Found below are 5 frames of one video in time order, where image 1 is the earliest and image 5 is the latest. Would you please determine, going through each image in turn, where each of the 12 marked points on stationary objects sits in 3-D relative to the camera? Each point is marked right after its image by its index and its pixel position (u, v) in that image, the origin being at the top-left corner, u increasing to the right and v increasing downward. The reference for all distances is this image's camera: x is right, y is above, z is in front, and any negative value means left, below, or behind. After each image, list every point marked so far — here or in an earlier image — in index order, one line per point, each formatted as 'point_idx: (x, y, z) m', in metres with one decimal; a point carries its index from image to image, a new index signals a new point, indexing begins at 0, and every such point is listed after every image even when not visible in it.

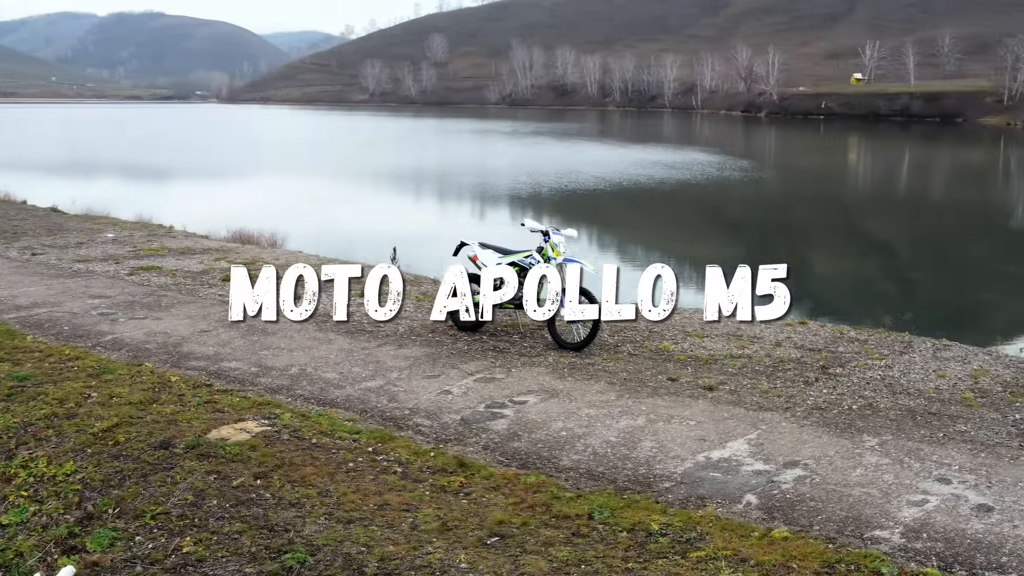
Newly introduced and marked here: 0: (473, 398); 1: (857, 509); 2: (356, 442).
0: (-0.5, -1.4, +11.5) m
1: (+2.9, -1.8, +7.5) m
2: (-1.6, -1.6, +9.5) m
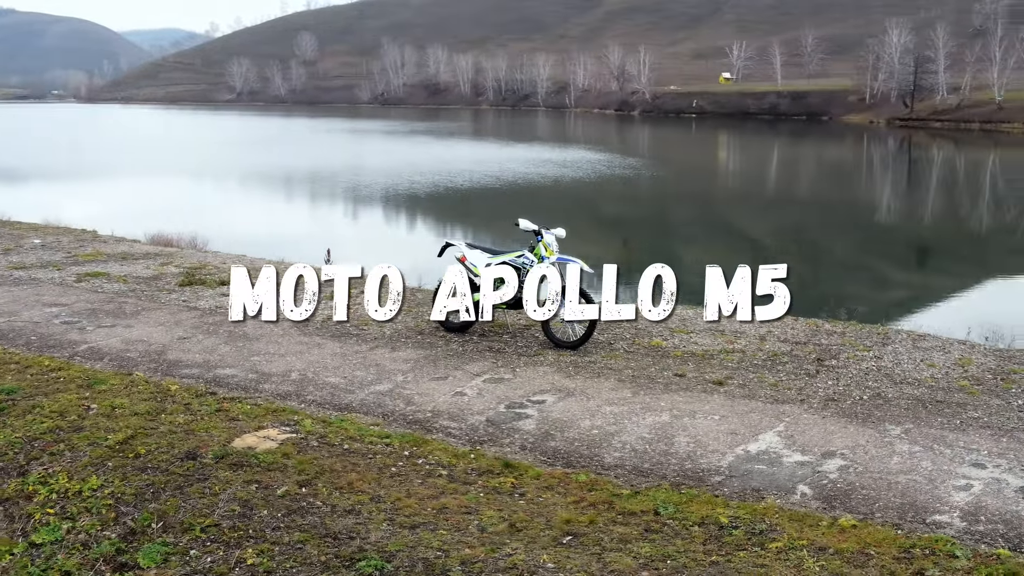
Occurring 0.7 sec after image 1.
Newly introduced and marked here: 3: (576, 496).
0: (-0.3, -1.4, +11.5) m
1: (+3.4, -1.8, +7.7) m
2: (-1.3, -1.6, +9.3) m
3: (+0.6, -1.8, +7.9) m
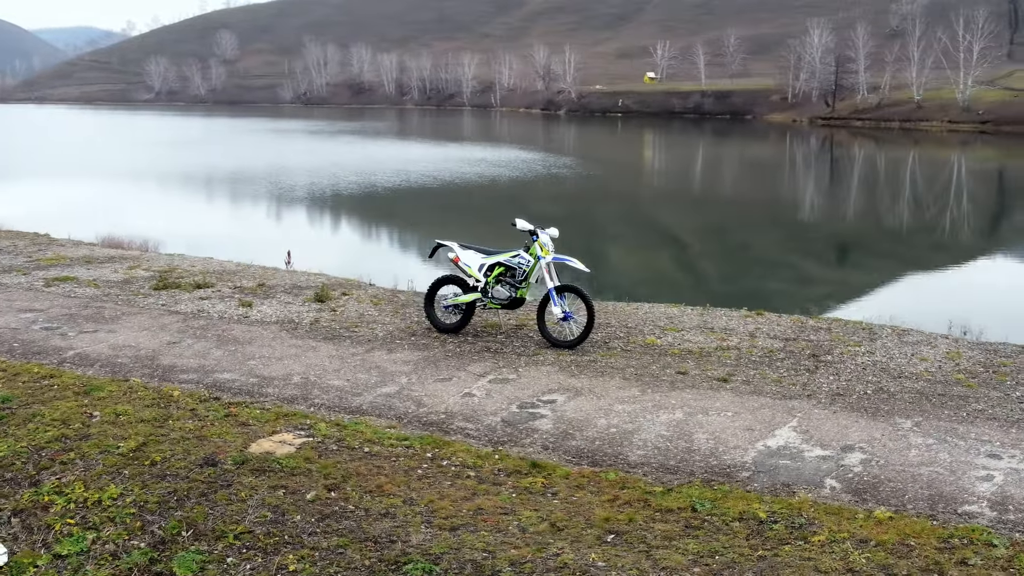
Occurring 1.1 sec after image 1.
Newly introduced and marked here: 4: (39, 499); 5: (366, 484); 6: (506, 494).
0: (-0.2, -1.4, +11.4) m
1: (+3.7, -1.7, +7.9) m
2: (-1.0, -1.7, +9.3) m
3: (+0.9, -1.8, +7.9) m
4: (-4.5, -2.0, +8.5) m
5: (-1.4, -1.8, +8.3) m
6: (-0.1, -1.8, +8.0) m
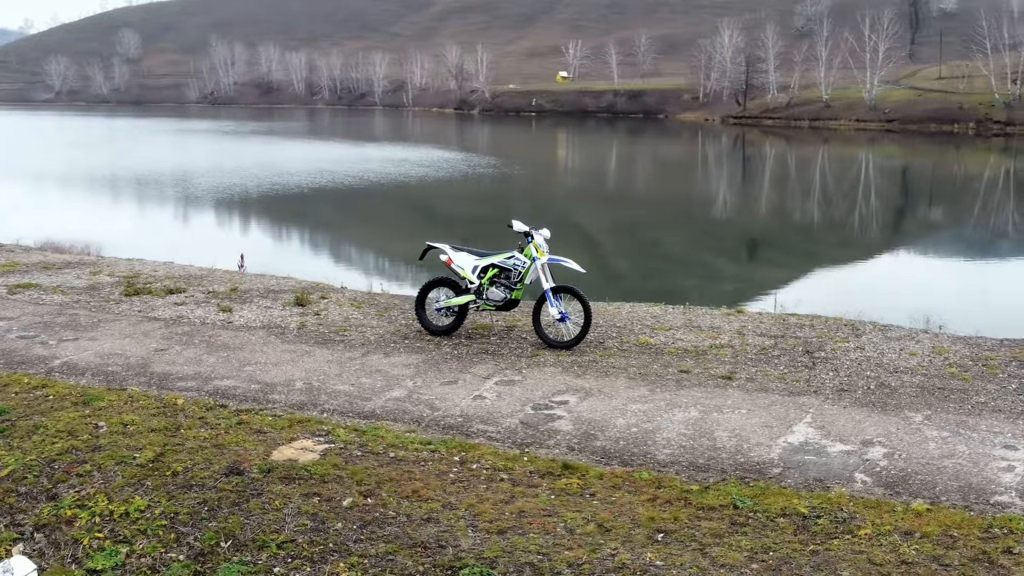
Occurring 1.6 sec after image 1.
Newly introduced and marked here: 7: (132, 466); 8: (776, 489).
0: (0.0, -1.4, +11.4) m
1: (+4.1, -1.7, +8.1) m
2: (-0.8, -1.7, +9.2) m
3: (+1.2, -1.8, +7.9) m
4: (-4.2, -2.1, +8.3) m
5: (-1.0, -1.8, +8.2) m
6: (+0.3, -1.9, +8.0) m
7: (-3.9, -1.8, +9.1) m
8: (+2.3, -1.8, +7.9) m
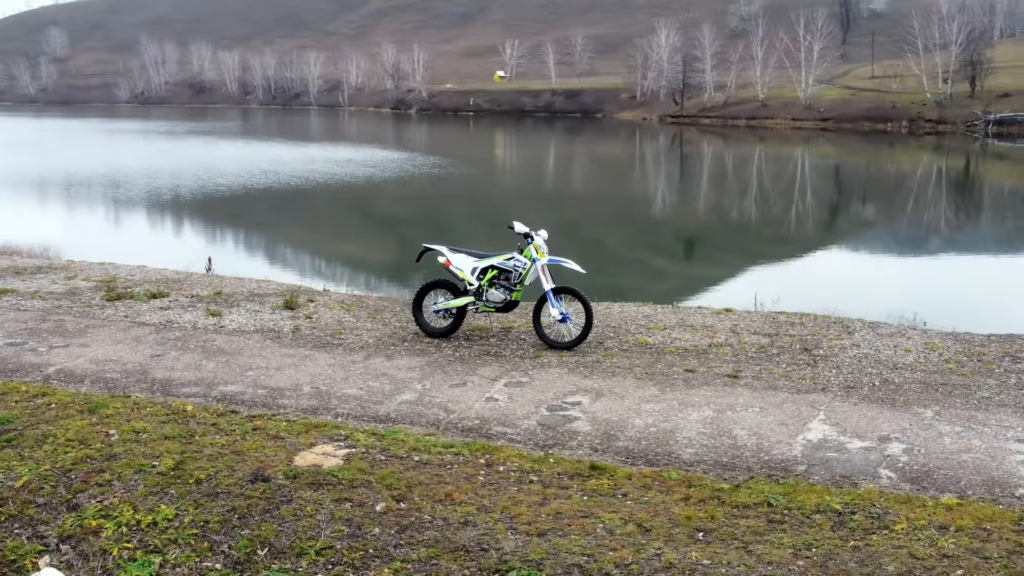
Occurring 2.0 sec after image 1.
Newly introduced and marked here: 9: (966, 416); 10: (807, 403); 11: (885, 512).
0: (+0.1, -1.5, +11.5) m
1: (+4.3, -1.7, +8.3) m
2: (-0.5, -1.7, +9.2) m
3: (+1.5, -1.8, +8.0) m
4: (-3.9, -2.1, +8.1) m
5: (-0.7, -1.9, +8.2) m
6: (+0.6, -1.9, +8.1) m
7: (-3.6, -1.9, +9.0) m
8: (+2.6, -1.8, +8.0) m
9: (+5.1, -1.4, +10.1) m
10: (+3.6, -1.4, +10.9) m
11: (+3.1, -1.8, +7.4) m
